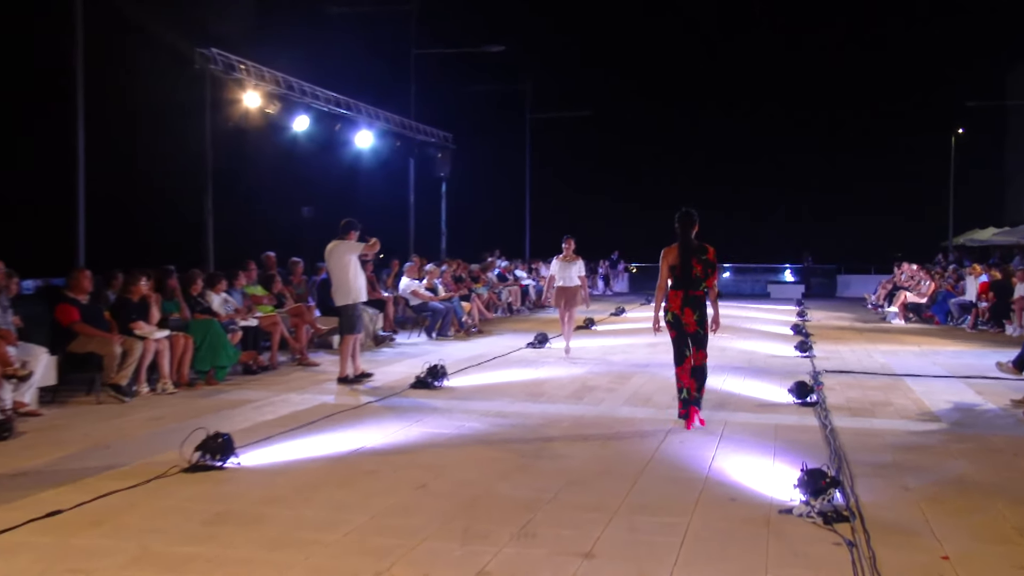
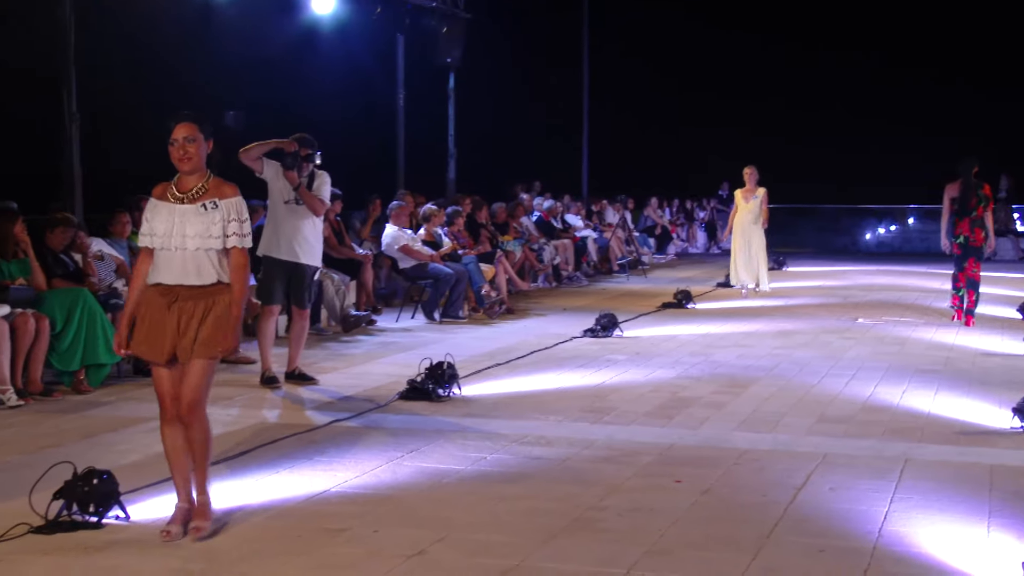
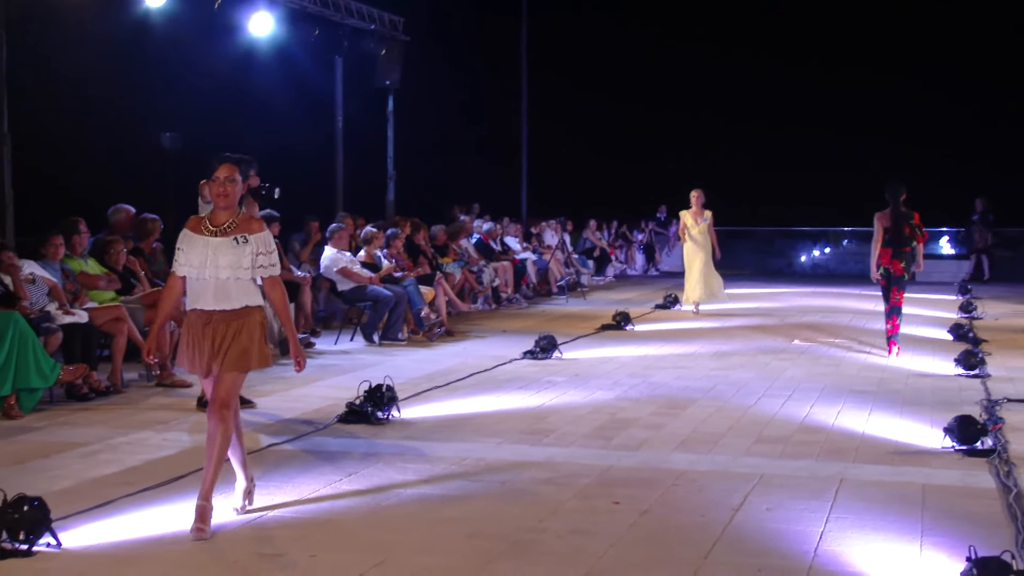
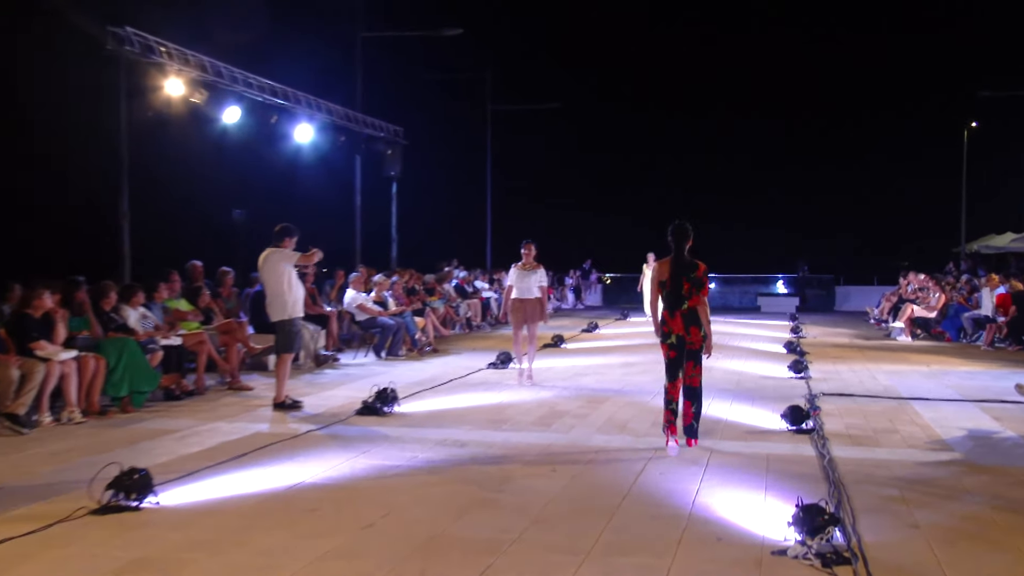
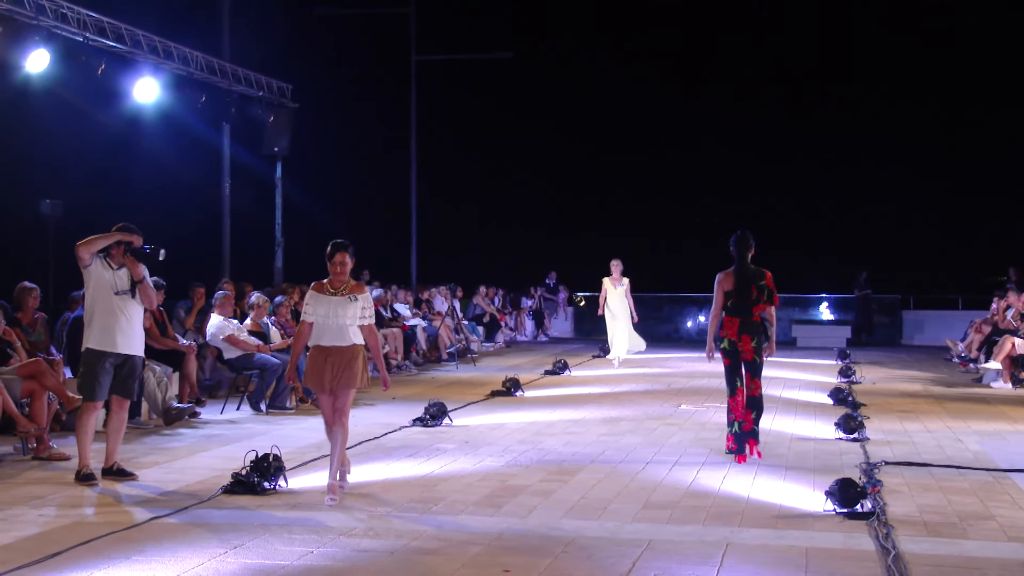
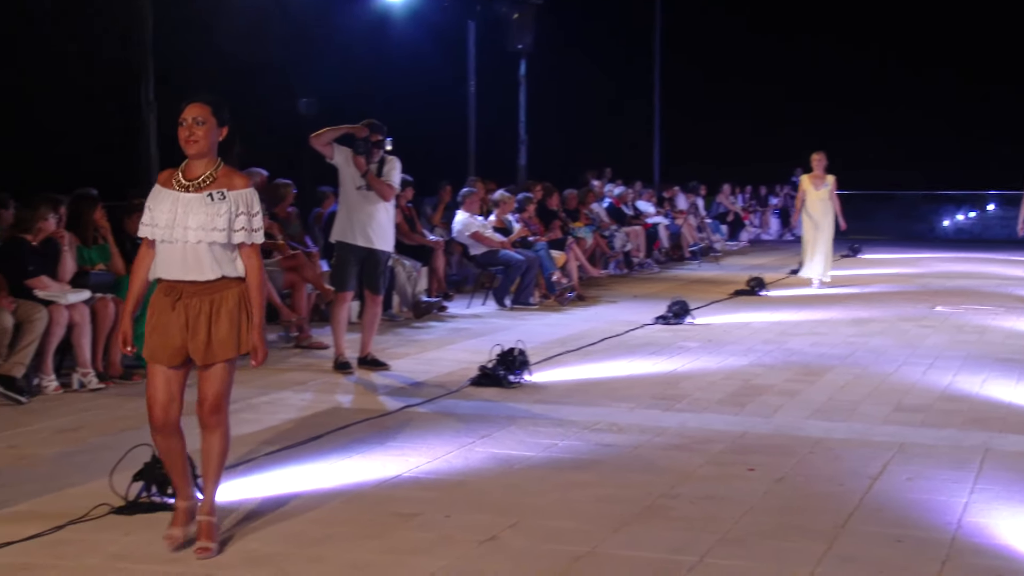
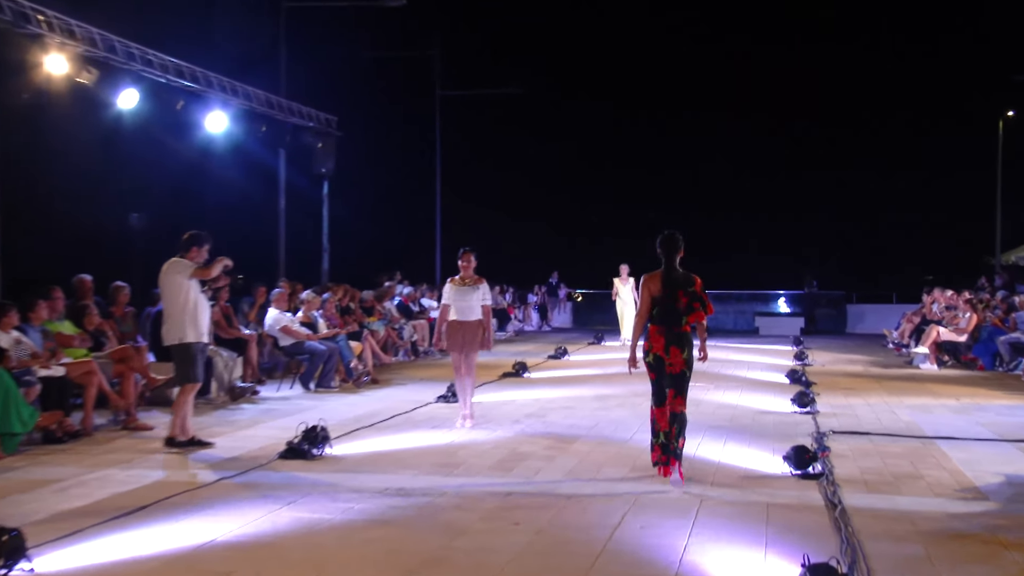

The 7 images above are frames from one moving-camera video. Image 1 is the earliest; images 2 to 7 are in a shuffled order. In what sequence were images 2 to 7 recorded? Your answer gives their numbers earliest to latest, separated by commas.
4, 7, 5, 3, 2, 6
